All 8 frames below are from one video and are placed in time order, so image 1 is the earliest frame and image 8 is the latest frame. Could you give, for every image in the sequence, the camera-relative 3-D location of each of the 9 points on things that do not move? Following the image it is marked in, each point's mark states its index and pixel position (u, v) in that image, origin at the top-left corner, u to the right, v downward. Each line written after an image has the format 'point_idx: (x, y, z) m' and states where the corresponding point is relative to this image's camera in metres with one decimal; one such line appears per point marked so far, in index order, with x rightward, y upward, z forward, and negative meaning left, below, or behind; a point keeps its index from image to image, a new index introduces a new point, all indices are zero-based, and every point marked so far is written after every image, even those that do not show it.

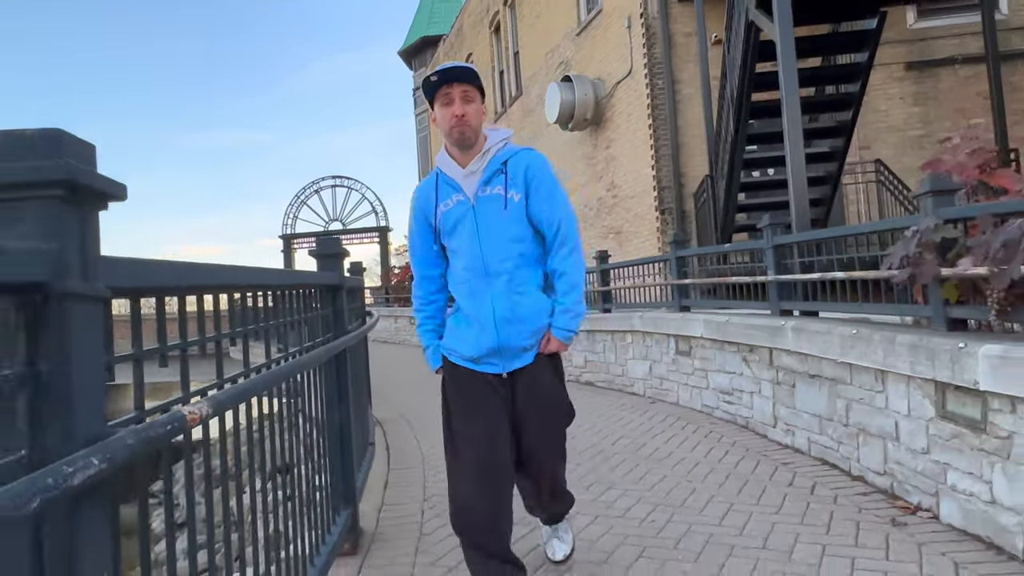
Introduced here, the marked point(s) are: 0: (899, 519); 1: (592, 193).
0: (+1.8, -1.1, +3.5) m
1: (+1.7, +2.0, +15.3) m
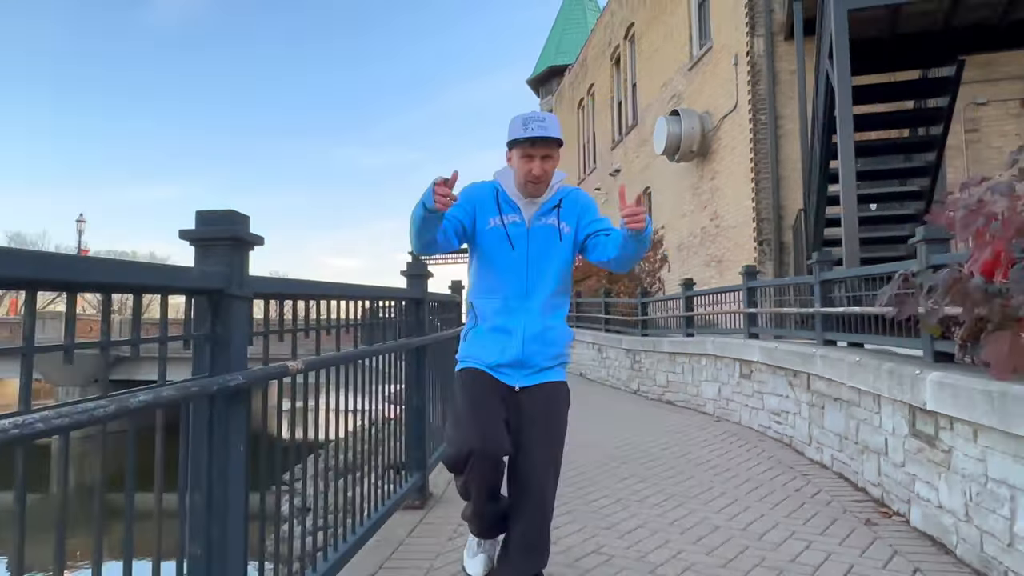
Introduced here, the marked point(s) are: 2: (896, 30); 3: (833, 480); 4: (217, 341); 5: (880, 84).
0: (+2.0, -1.3, +4.1) m
1: (+4.0, +1.4, +15.8) m
2: (+3.8, +2.6, +7.4) m
3: (+2.2, -1.3, +5.0) m
4: (-0.9, -0.2, +2.2) m
5: (+4.0, +2.2, +8.2) m
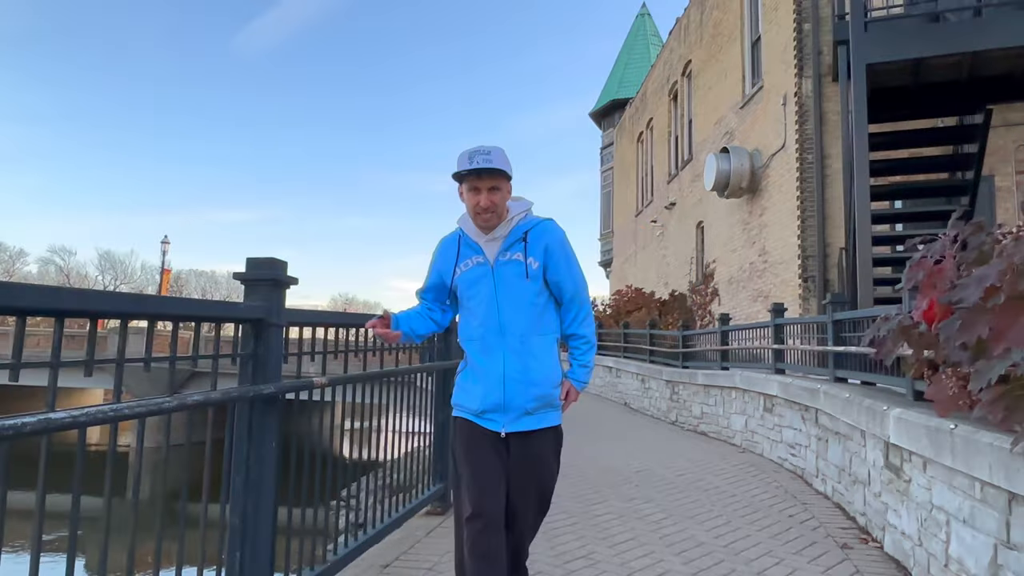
0: (+2.0, -1.5, +4.4) m
1: (+5.0, +0.7, +16.0) m
2: (+4.2, +2.2, +7.7) m
3: (+2.3, -1.6, +5.4) m
4: (-1.0, -0.3, +2.8) m
5: (+4.5, +1.8, +8.5) m
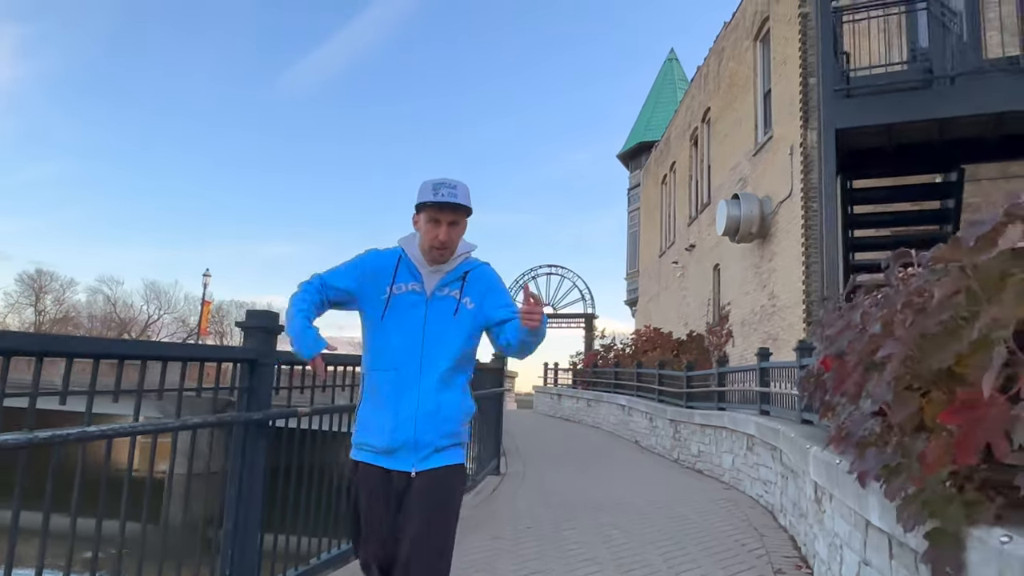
0: (+1.8, -1.9, +4.9) m
1: (+5.4, -0.2, +16.5) m
2: (+4.2, +1.6, +8.3) m
3: (+2.1, -2.0, +5.8) m
4: (-1.2, -0.5, +3.5) m
5: (+4.5, +1.2, +9.0) m
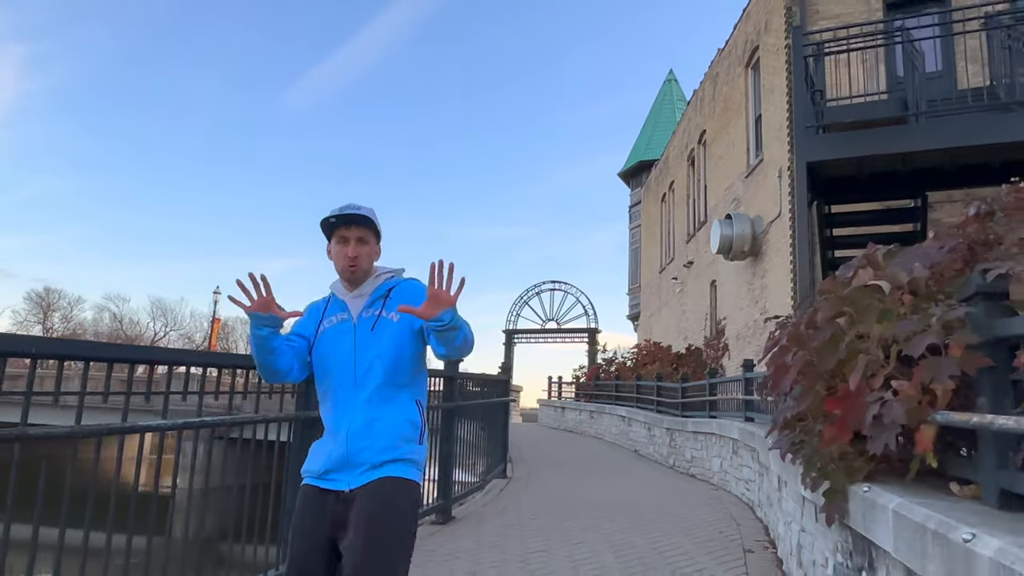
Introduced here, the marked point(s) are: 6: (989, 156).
0: (+1.8, -2.0, +5.7) m
1: (+5.5, -0.6, +17.3) m
2: (+4.3, +1.4, +9.1) m
3: (+2.2, -2.1, +6.6) m
4: (-1.2, -0.6, +4.4) m
5: (+4.6, +1.0, +9.8) m
6: (+5.6, +1.5, +8.7) m
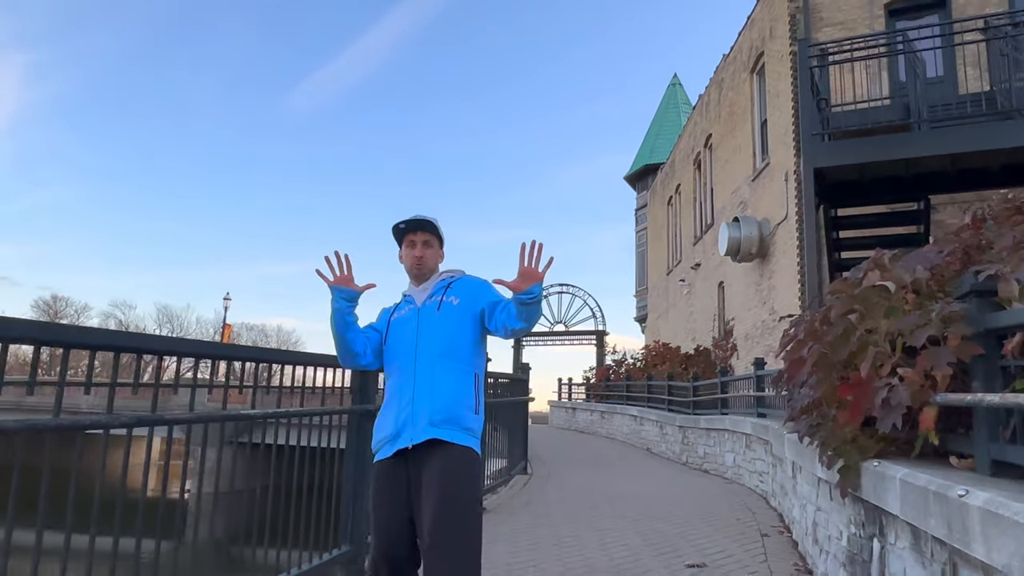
0: (+2.1, -2.0, +6.1) m
1: (+5.8, -0.6, +17.6) m
2: (+4.5, +1.4, +9.5) m
3: (+2.4, -2.1, +7.0) m
4: (-1.0, -0.7, +4.8) m
5: (+4.8, +1.0, +10.2) m
6: (+5.8, +1.5, +9.1) m
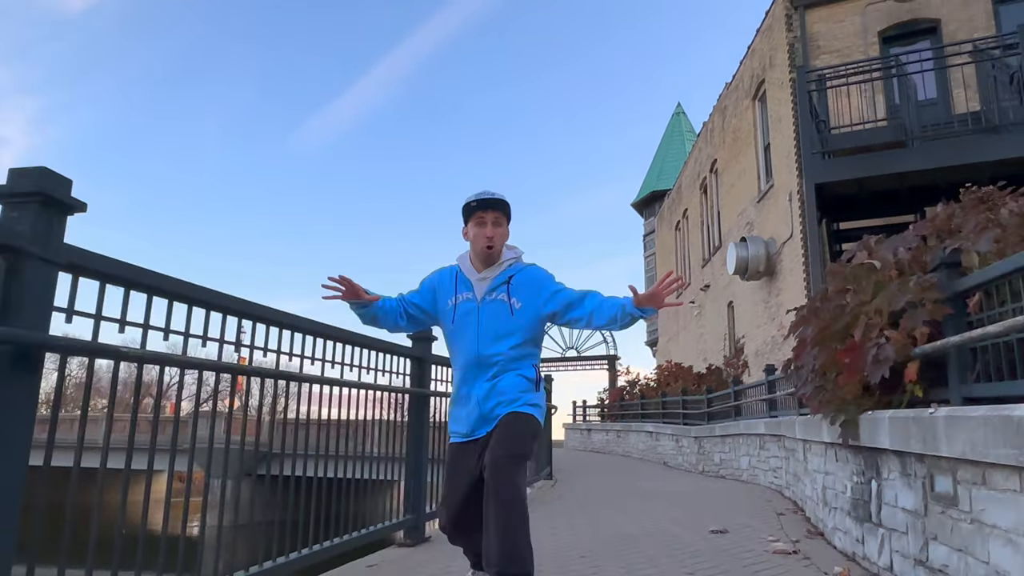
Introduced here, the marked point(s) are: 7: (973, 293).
0: (+2.4, -2.0, +6.6) m
1: (+6.2, -1.0, +18.2) m
2: (+4.8, +1.3, +10.2) m
3: (+2.8, -2.2, +7.5) m
4: (-0.7, -0.7, +5.4) m
5: (+5.2, +0.9, +10.9) m
6: (+6.1, +1.5, +9.7) m
7: (+2.1, 0.0, +3.4) m
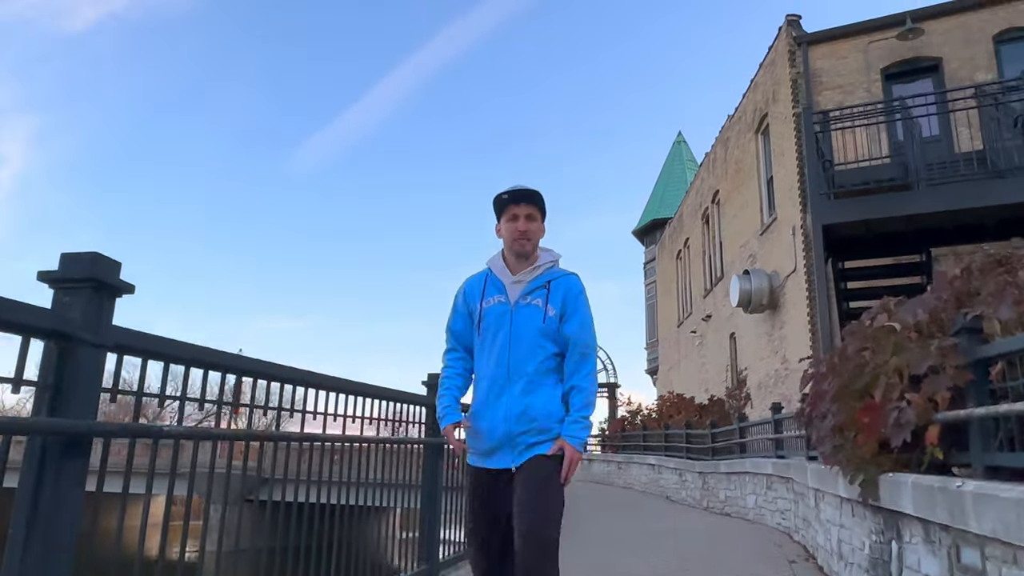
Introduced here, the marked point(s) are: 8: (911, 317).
0: (+2.5, -2.4, +6.6) m
1: (+6.3, -1.8, +18.2) m
2: (+4.9, +0.8, +10.3) m
3: (+2.8, -2.6, +7.5) m
4: (-0.6, -1.0, +5.4) m
5: (+5.3, +0.3, +10.9) m
6: (+6.2, +0.9, +9.8) m
7: (+2.2, -0.3, +3.4) m
8: (+2.1, -0.1, +3.9) m
